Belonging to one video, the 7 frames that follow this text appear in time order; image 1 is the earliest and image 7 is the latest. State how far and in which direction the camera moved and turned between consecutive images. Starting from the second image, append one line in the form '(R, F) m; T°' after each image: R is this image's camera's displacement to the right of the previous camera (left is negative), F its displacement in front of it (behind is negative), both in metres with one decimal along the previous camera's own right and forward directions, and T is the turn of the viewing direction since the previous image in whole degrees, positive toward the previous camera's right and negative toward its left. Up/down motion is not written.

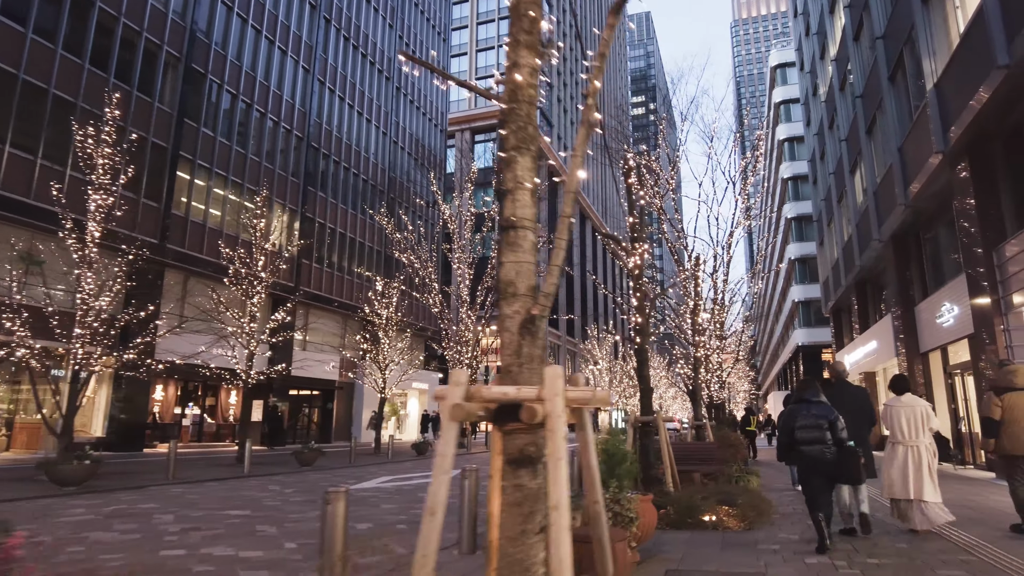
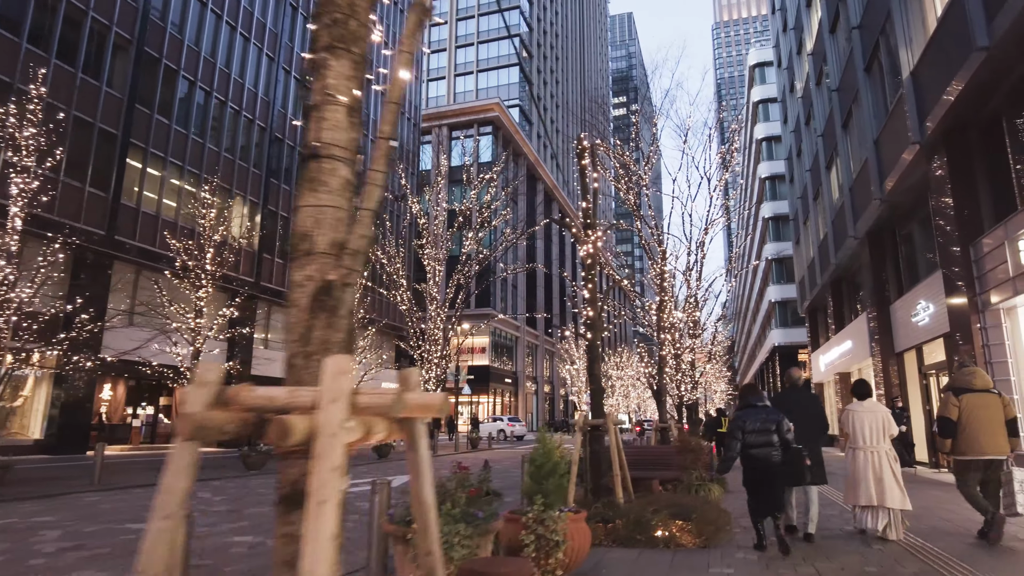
(+0.4, +0.7) m; +2°
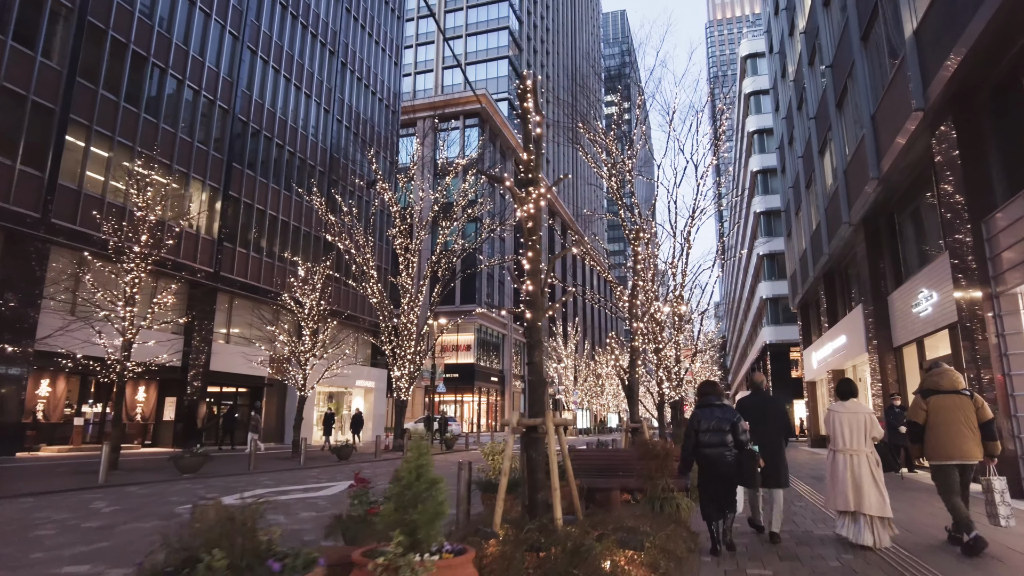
(+0.6, +1.3) m; +1°
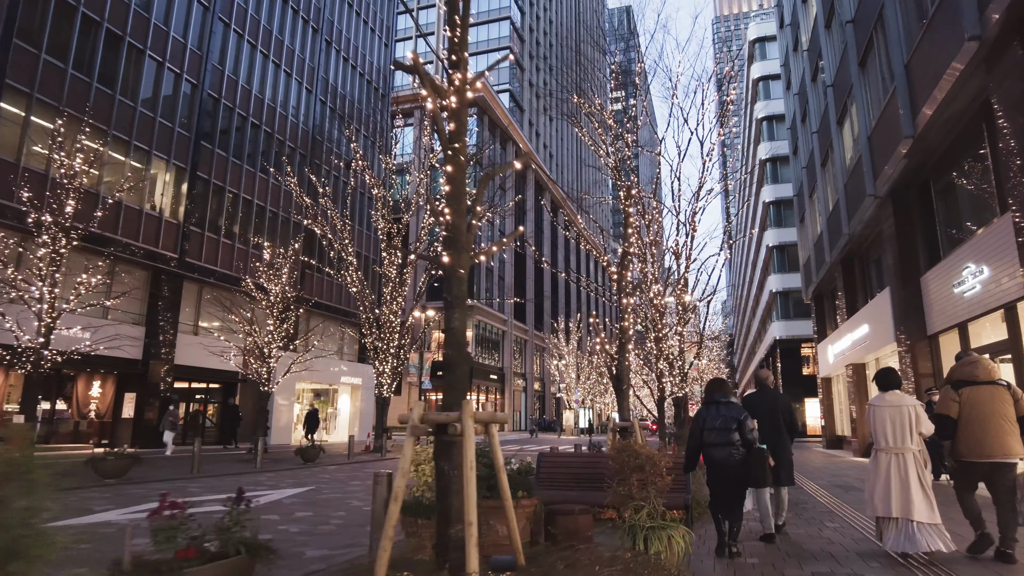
(+0.5, +1.8) m; -1°
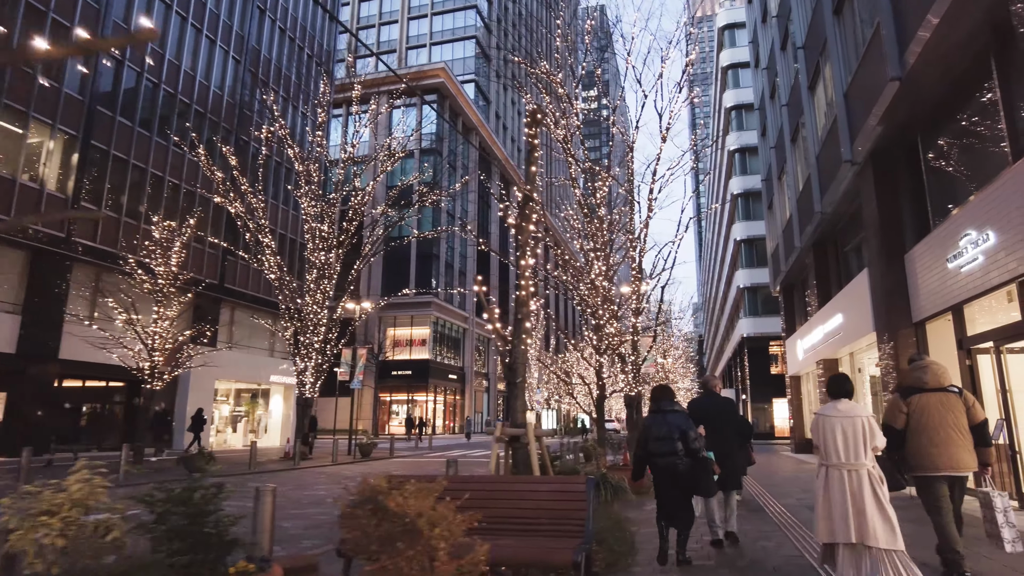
(+1.1, +2.3) m; +2°
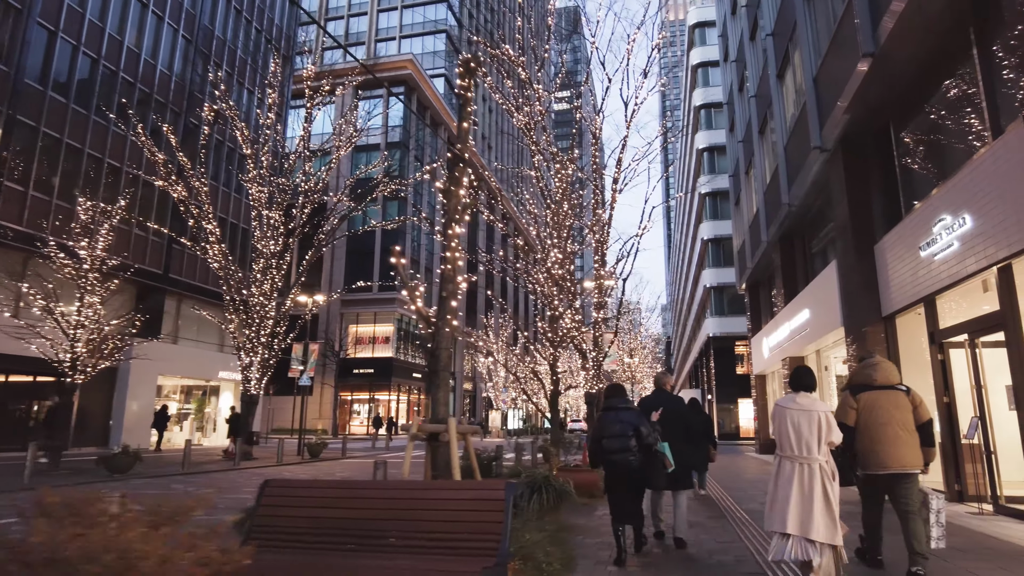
(+0.4, +0.8) m; +2°
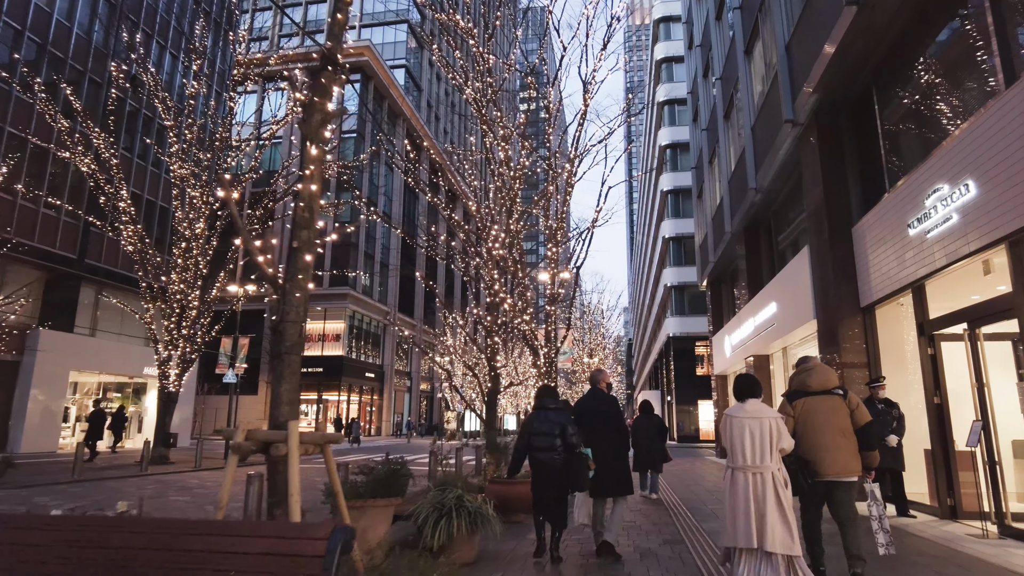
(+0.4, +1.4) m; +3°
